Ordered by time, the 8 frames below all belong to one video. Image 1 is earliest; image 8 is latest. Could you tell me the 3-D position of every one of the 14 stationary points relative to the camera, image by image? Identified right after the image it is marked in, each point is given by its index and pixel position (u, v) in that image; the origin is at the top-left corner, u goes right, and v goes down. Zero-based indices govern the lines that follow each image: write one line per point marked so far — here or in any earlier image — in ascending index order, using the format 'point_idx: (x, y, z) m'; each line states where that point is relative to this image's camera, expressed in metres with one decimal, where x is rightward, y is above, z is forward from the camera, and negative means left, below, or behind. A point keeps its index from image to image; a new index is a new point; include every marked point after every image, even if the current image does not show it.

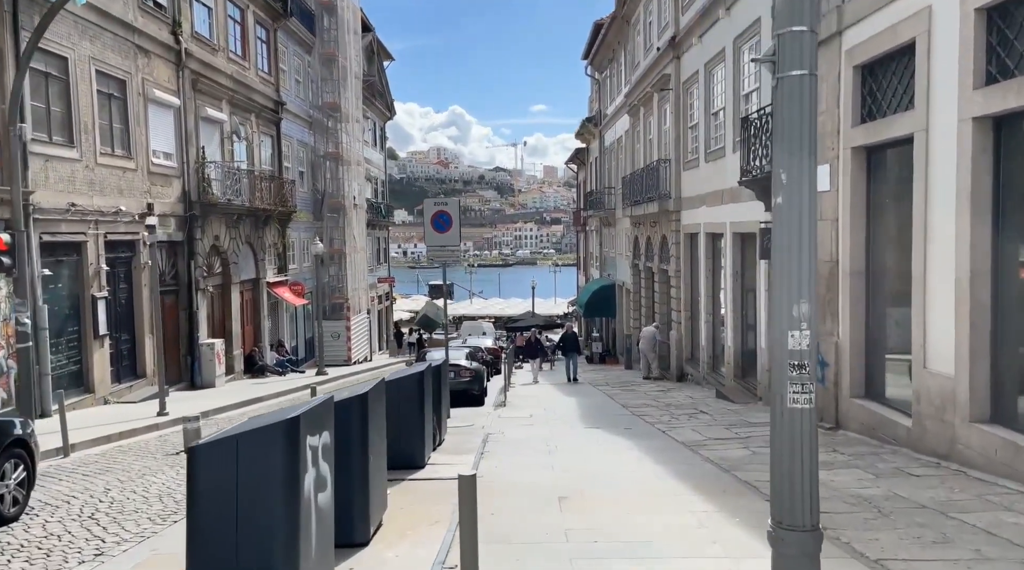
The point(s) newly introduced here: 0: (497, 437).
0: (-0.2, -1.9, +12.2) m
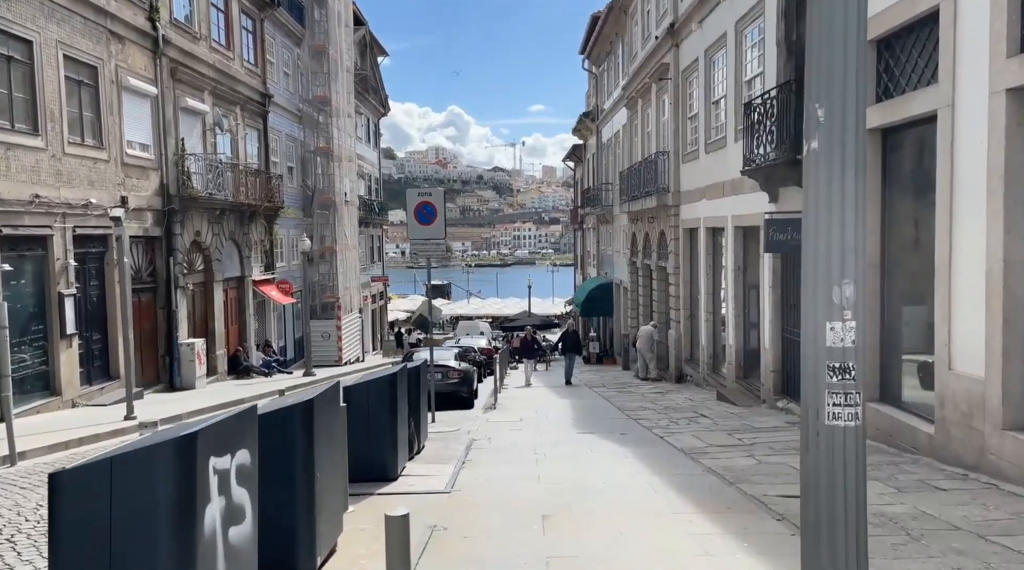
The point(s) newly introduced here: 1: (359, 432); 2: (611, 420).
0: (-0.3, -1.8, +11.4) m
1: (-1.3, -1.2, +8.2) m
2: (+1.4, -1.9, +14.0) m
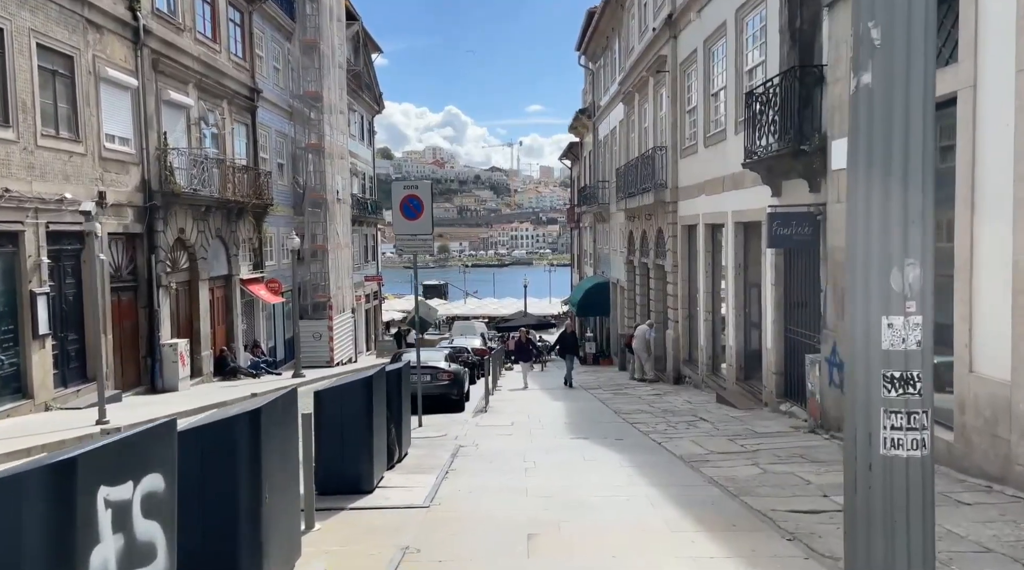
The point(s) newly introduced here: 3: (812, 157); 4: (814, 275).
0: (-0.5, -1.8, +10.7) m
1: (-1.4, -1.2, +7.6) m
2: (+1.3, -1.9, +13.4) m
3: (+3.6, +1.5, +11.6) m
4: (+3.9, +0.1, +12.7) m
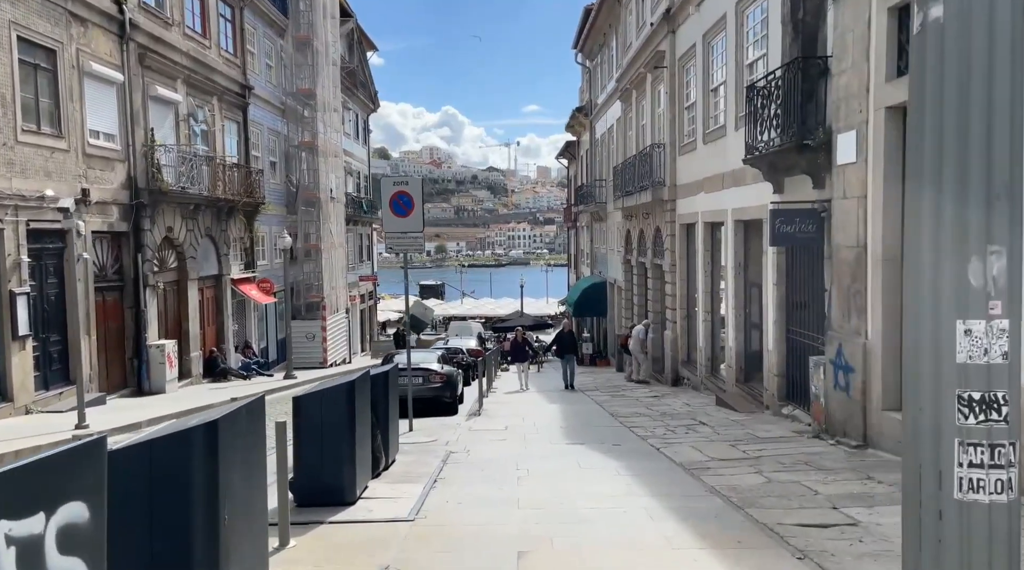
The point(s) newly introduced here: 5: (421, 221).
0: (-0.5, -1.8, +10.3) m
1: (-1.5, -1.2, +7.2) m
2: (+1.2, -1.9, +13.0) m
3: (+3.5, +1.5, +11.1) m
4: (+3.9, +0.1, +12.3) m
5: (-1.2, +0.8, +12.8) m
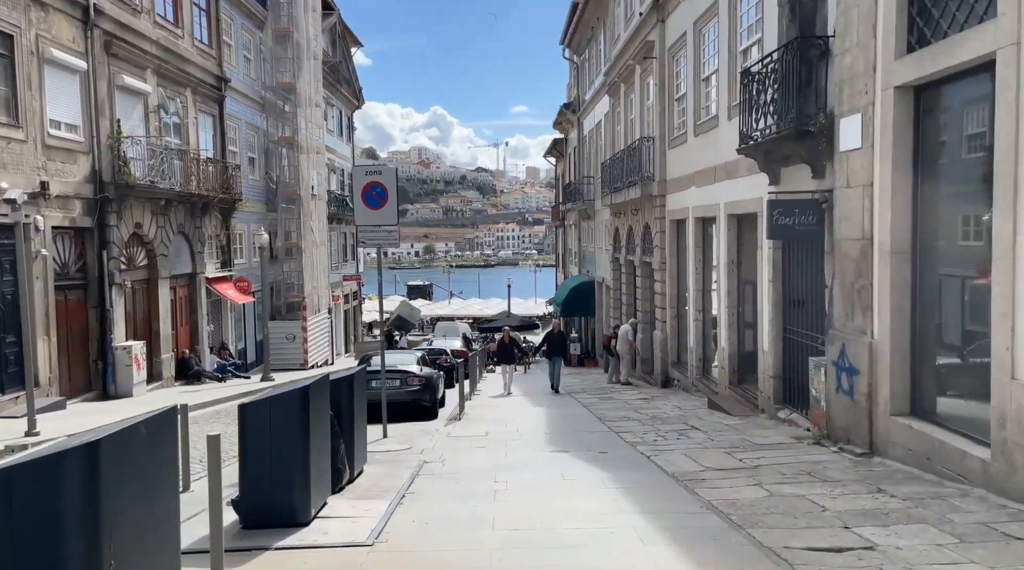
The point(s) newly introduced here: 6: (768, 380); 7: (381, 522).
0: (-0.7, -1.8, +9.5) m
1: (-1.6, -1.1, +6.4) m
2: (+1.0, -1.8, +12.2) m
3: (+3.3, +1.6, +10.4) m
4: (+3.6, +0.2, +11.6) m
5: (-1.4, +0.9, +12.0) m
6: (+3.4, -1.3, +13.0) m
7: (-0.9, -1.6, +6.7) m
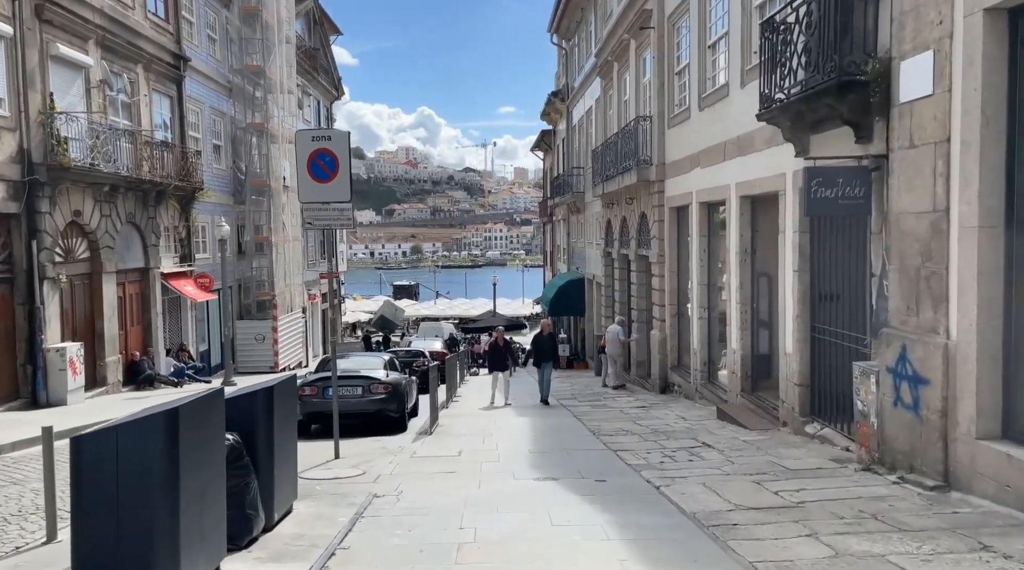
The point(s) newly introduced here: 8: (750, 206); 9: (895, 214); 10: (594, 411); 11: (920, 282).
0: (-1.0, -1.6, +7.5) m
1: (-1.8, -1.0, +4.3) m
2: (+0.7, -1.7, +10.2) m
3: (+3.0, +1.7, +8.4) m
4: (+3.4, +0.3, +9.6) m
5: (-1.7, +1.0, +10.0) m
6: (+3.2, -1.2, +11.0) m
7: (-1.1, -1.5, +4.7) m
8: (+3.2, +1.1, +13.2) m
9: (+3.0, +0.6, +7.7) m
10: (+1.3, -1.9, +15.2) m
11: (+3.1, 0.0, +7.4) m
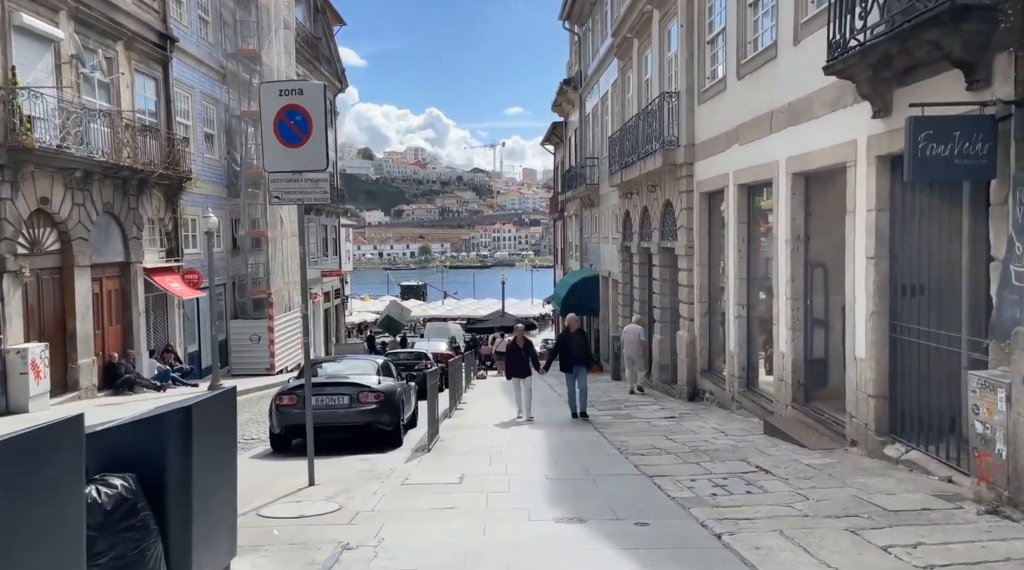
0: (-0.9, -1.5, +5.6) m
1: (-1.7, -0.9, +2.4) m
2: (+0.9, -1.6, +8.3) m
3: (+3.1, +1.8, +6.5) m
4: (+3.5, +0.4, +7.6) m
5: (-1.6, +1.1, +8.1) m
6: (+3.3, -1.1, +9.1) m
7: (-1.0, -1.4, +2.8) m
8: (+3.3, +1.1, +11.3) m
9: (+3.1, +0.6, +5.8) m
10: (+1.4, -1.9, +13.3) m
11: (+3.2, +0.1, +5.4) m
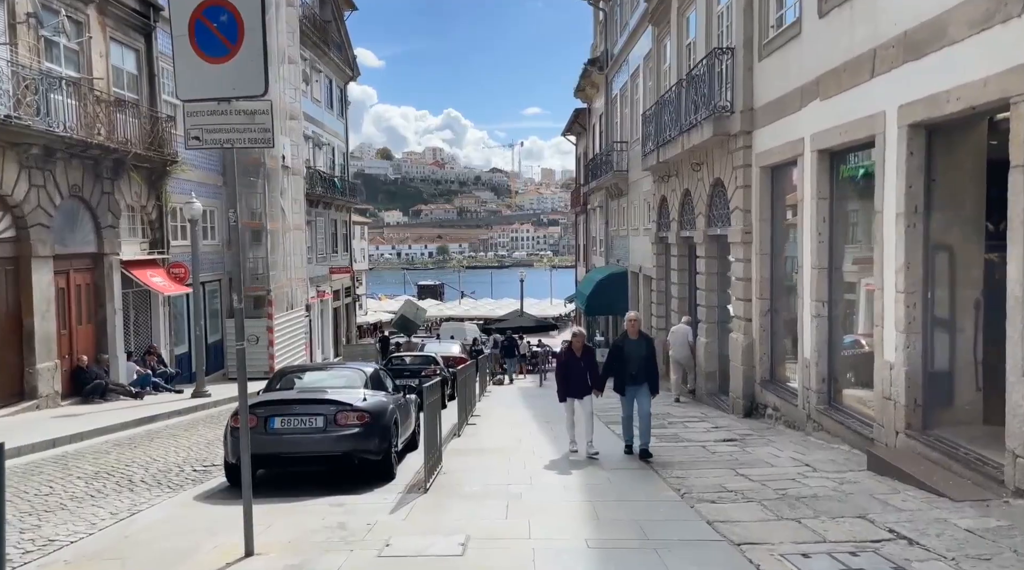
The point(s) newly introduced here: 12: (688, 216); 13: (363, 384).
0: (-0.8, -1.4, +2.9) m
1: (-1.7, -0.8, -0.2) m
2: (+1.0, -1.5, +5.6) m
3: (+3.3, +1.9, +3.8) m
4: (+3.7, +0.5, +4.9) m
5: (-1.4, +1.2, +5.5) m
6: (+3.5, -1.0, +6.4) m
7: (-0.9, -1.3, +0.1) m
8: (+3.6, +1.2, +8.6) m
9: (+3.2, +0.7, +3.1) m
10: (+1.7, -1.8, +10.6) m
11: (+3.3, +0.2, +2.8) m
12: (+3.2, +1.3, +18.0) m
13: (-1.5, -1.0, +10.0) m
